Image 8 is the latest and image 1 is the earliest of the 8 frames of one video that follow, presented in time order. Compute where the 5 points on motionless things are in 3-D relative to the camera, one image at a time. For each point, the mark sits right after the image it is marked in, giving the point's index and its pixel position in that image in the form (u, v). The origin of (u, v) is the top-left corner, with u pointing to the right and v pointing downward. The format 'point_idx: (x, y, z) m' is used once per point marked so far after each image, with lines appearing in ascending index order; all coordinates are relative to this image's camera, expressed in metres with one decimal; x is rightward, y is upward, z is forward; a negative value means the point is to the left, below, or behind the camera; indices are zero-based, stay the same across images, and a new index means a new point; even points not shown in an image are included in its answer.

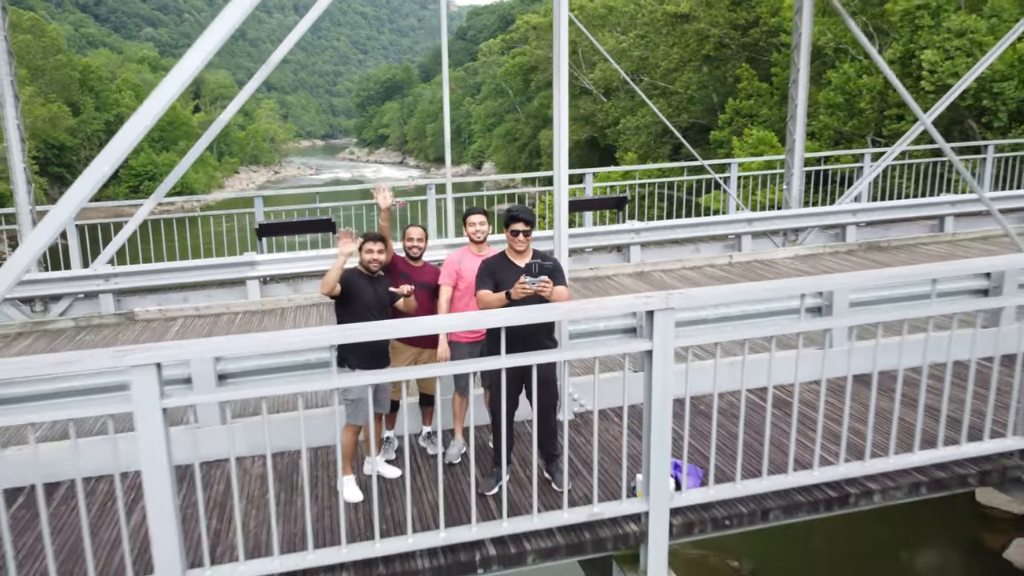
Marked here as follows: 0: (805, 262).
0: (+2.4, +0.2, +7.0) m
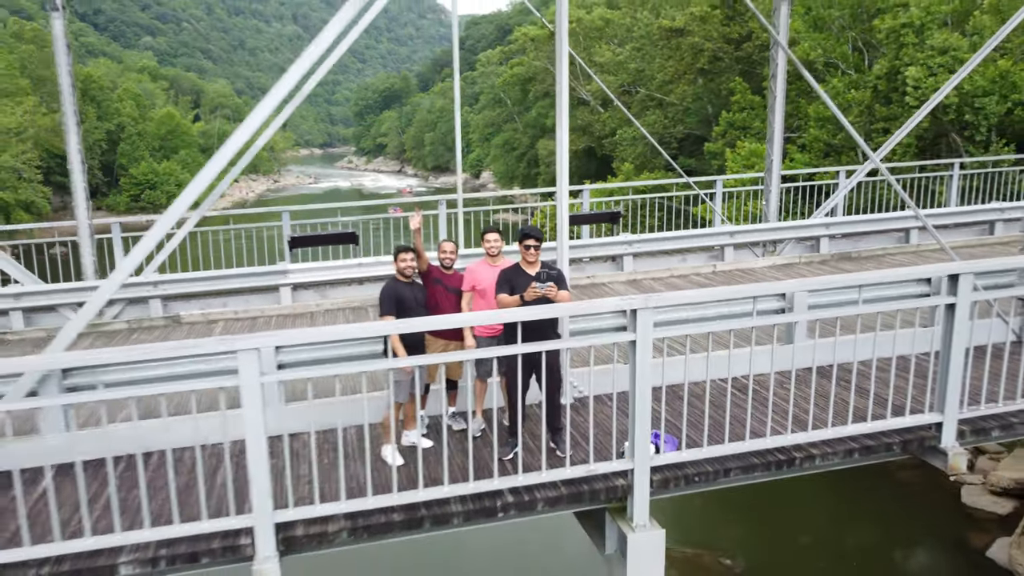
0: (+2.4, +0.1, +7.6) m
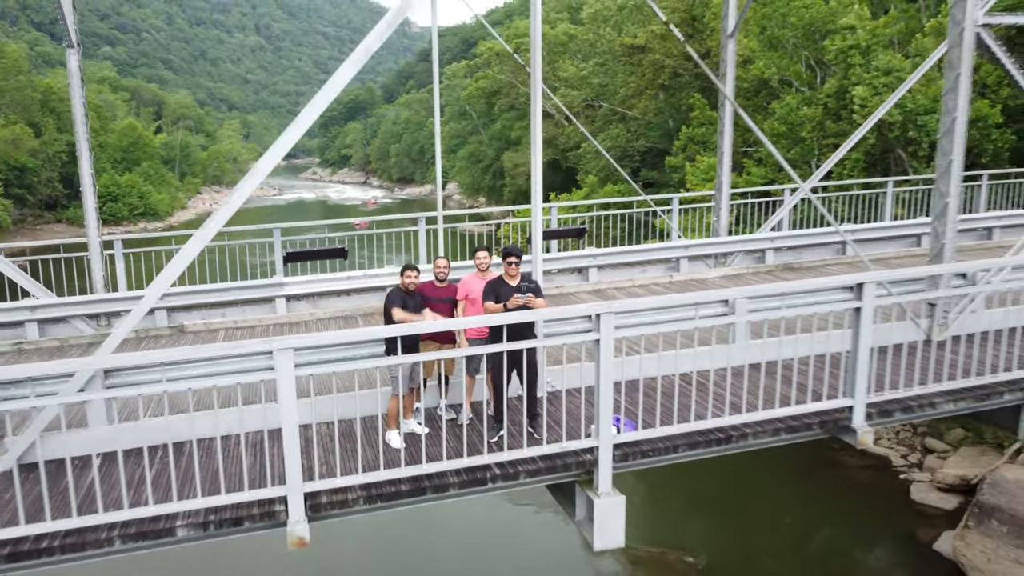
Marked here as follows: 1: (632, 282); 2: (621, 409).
0: (+2.2, +0.1, +8.2) m
1: (+1.1, 0.0, +8.2) m
2: (+0.6, -0.6, +4.8) m
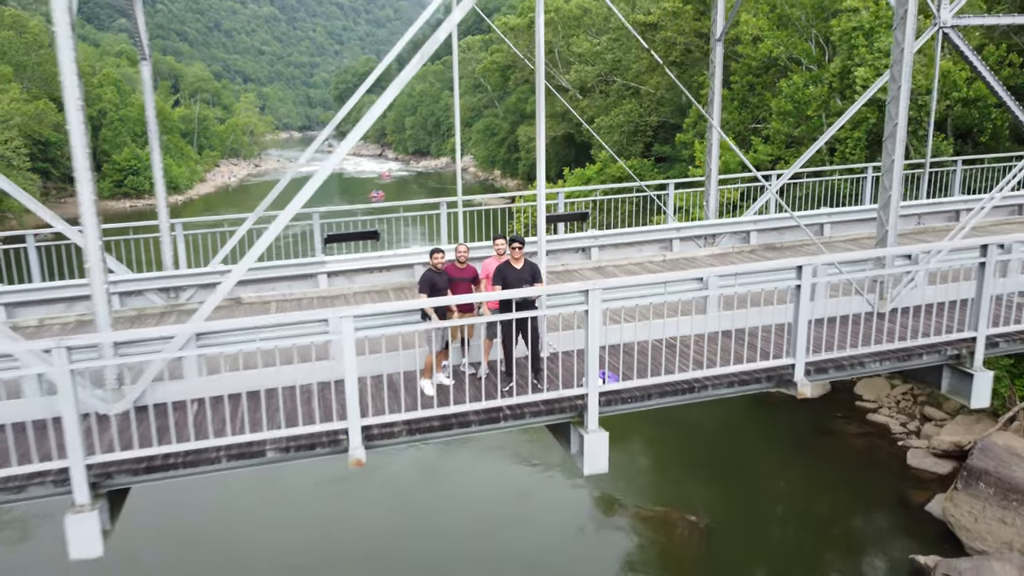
0: (+2.3, +0.3, +9.0) m
1: (+1.3, +0.3, +9.0) m
2: (+0.7, -0.5, +5.7) m
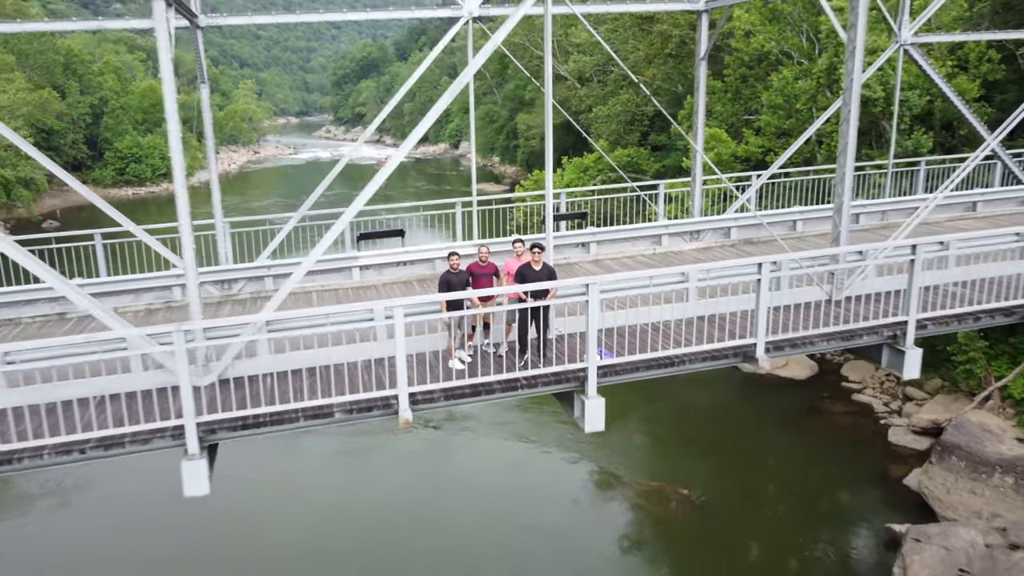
0: (+2.4, +0.4, +9.9) m
1: (+1.4, +0.4, +9.9) m
2: (+0.8, -0.4, +6.6) m
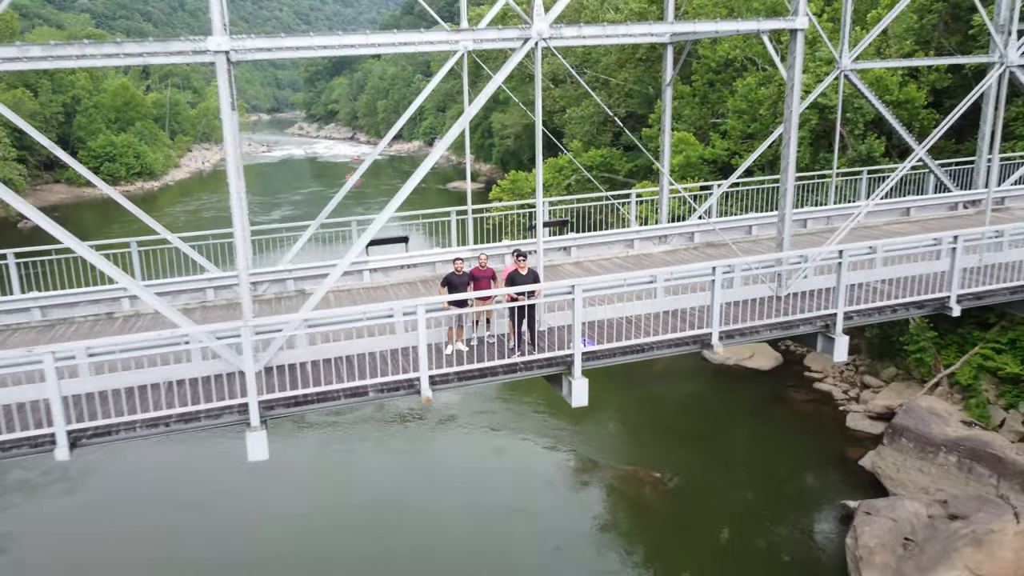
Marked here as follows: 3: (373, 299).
0: (+2.2, +0.5, +11.1) m
1: (+1.2, +0.5, +11.0) m
2: (+0.7, -0.4, +7.7) m
3: (-1.6, -0.1, +9.3) m
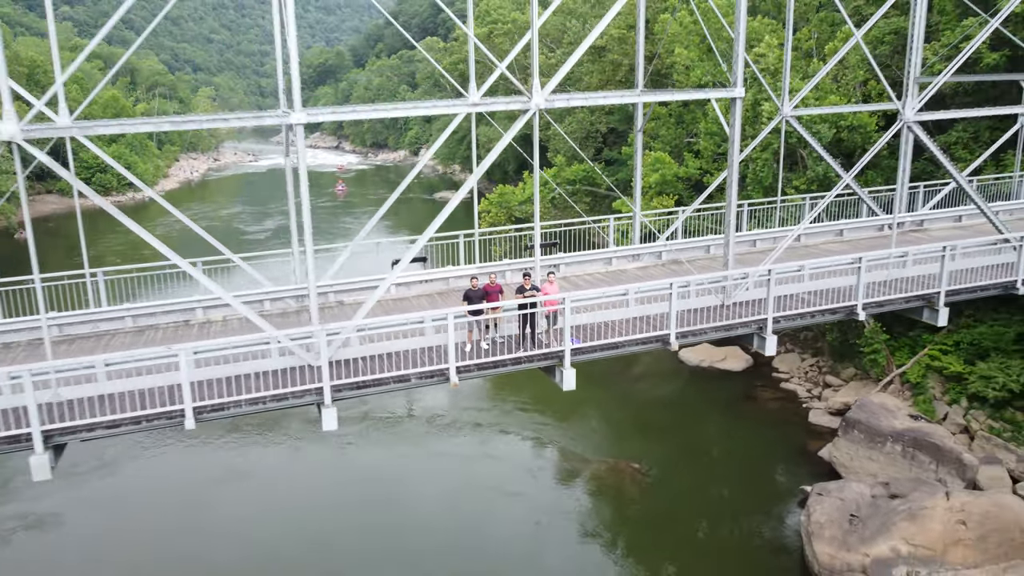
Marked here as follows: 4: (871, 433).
0: (+2.1, +0.3, +13.0) m
1: (+1.1, +0.3, +12.9) m
2: (+0.7, -0.5, +9.6) m
3: (-1.6, -0.3, +11.1) m
4: (+7.7, -3.1, +17.6) m
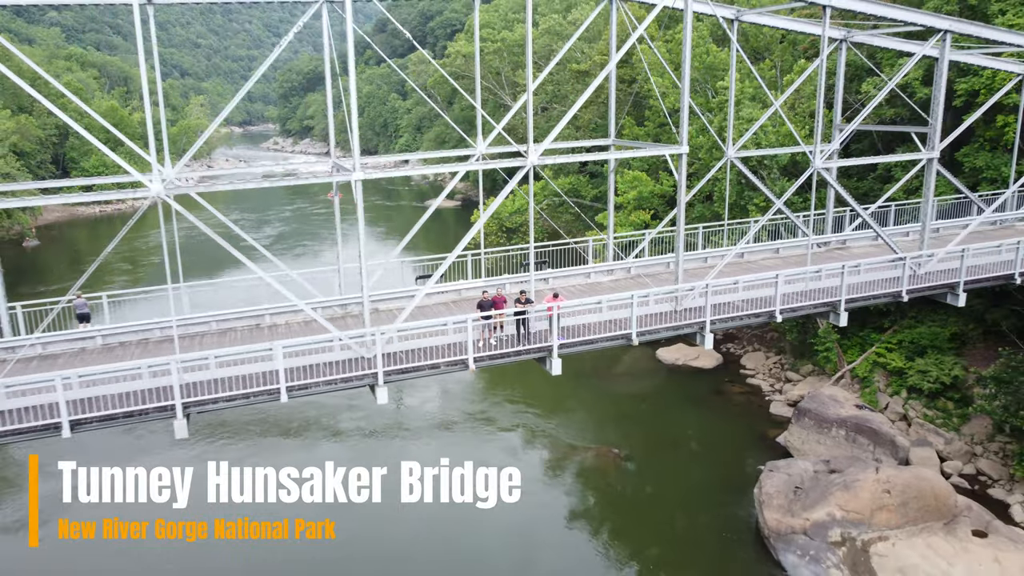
0: (+2.1, +0.2, +15.7) m
1: (+1.1, +0.1, +15.7) m
2: (+0.7, -0.7, +12.3) m
3: (-1.6, -0.4, +13.8) m
4: (+7.6, -3.3, +20.5) m
